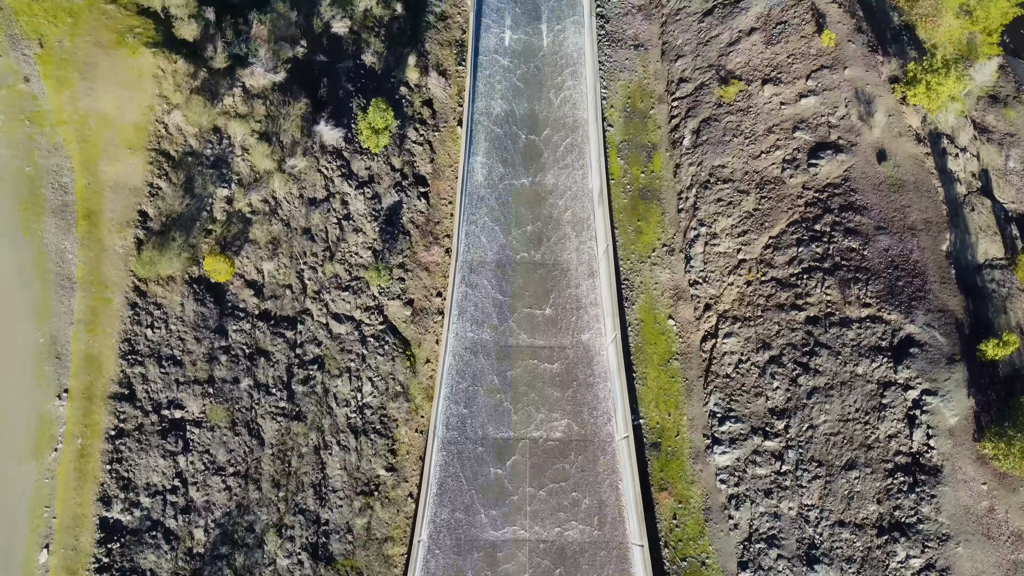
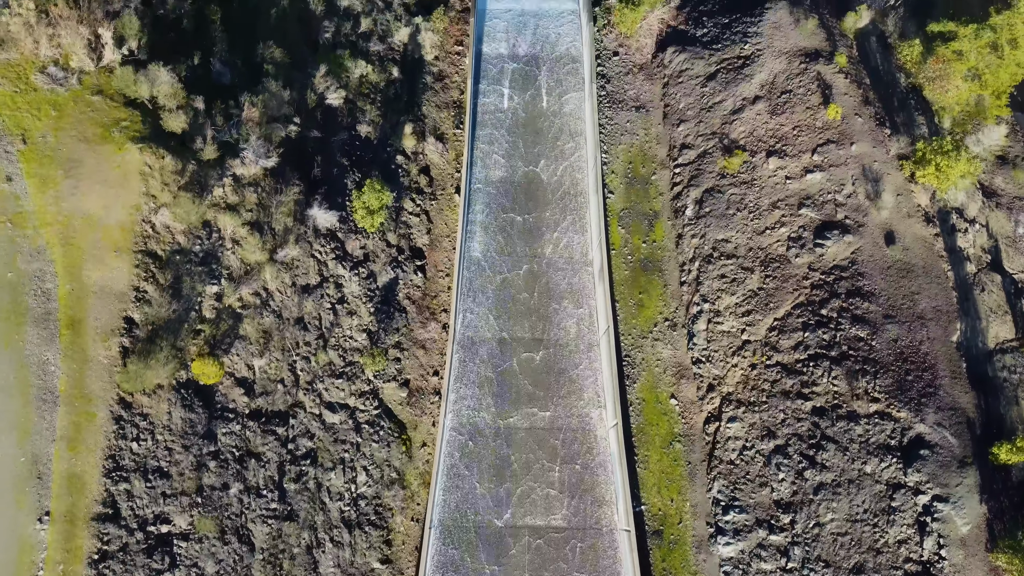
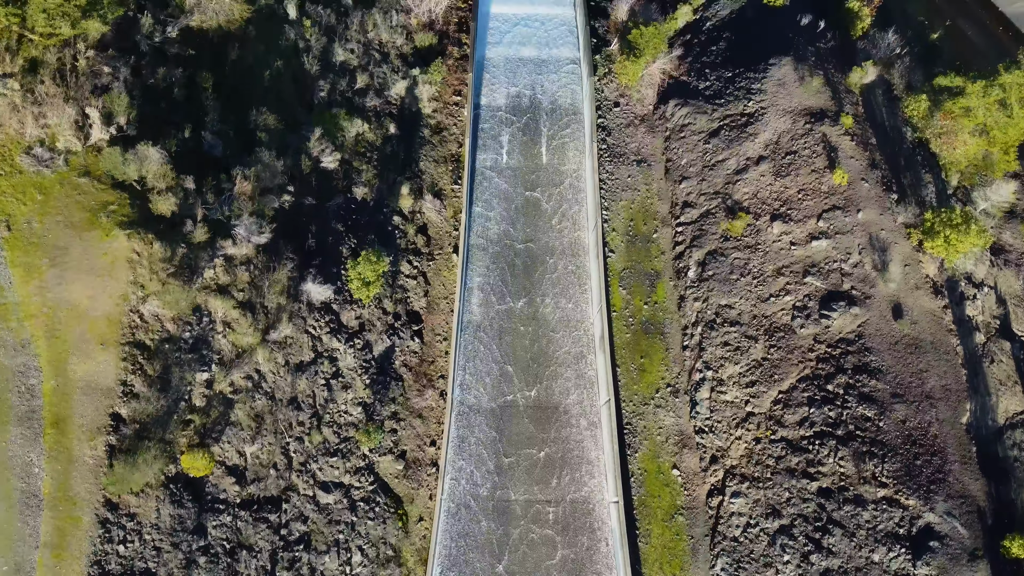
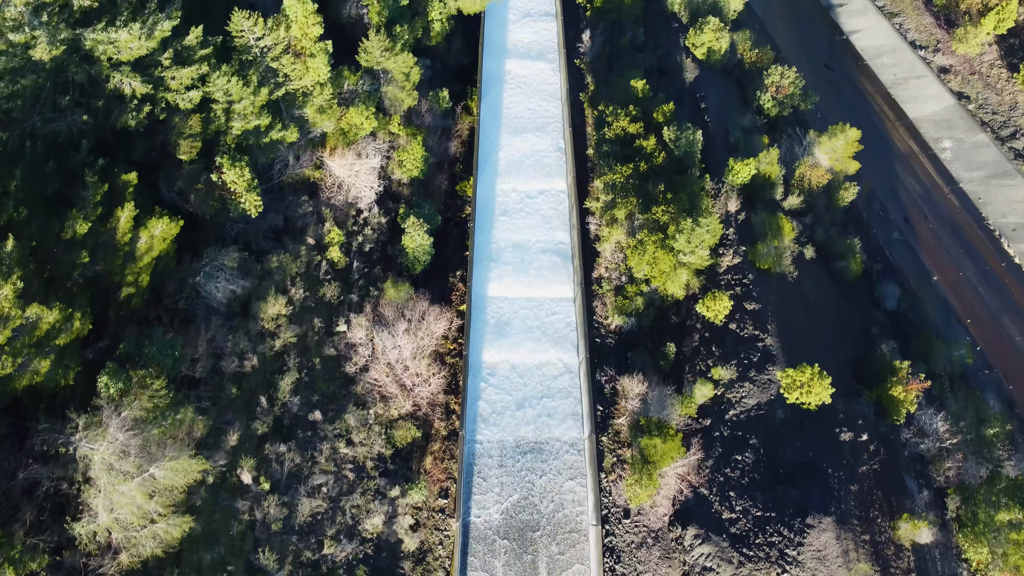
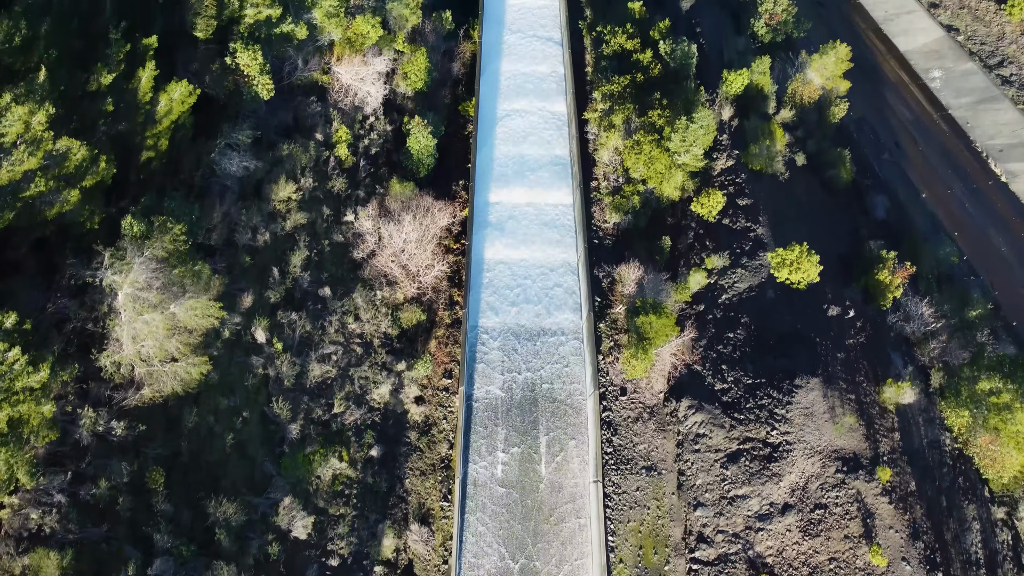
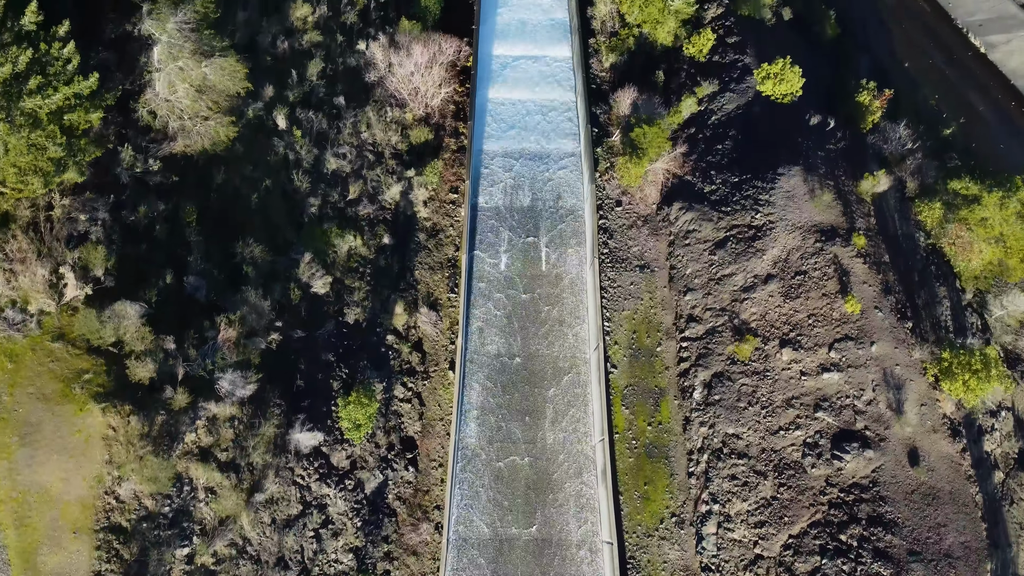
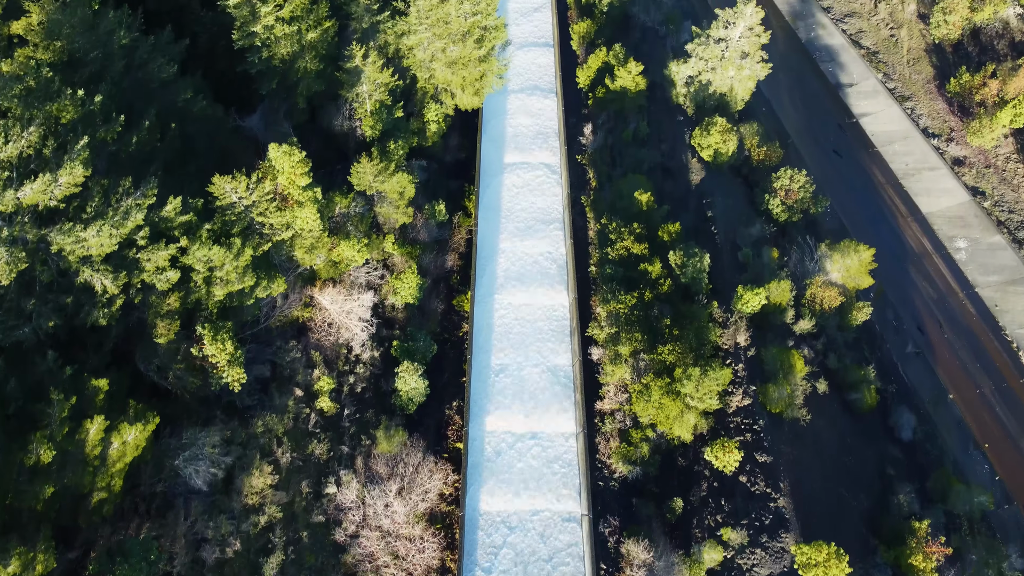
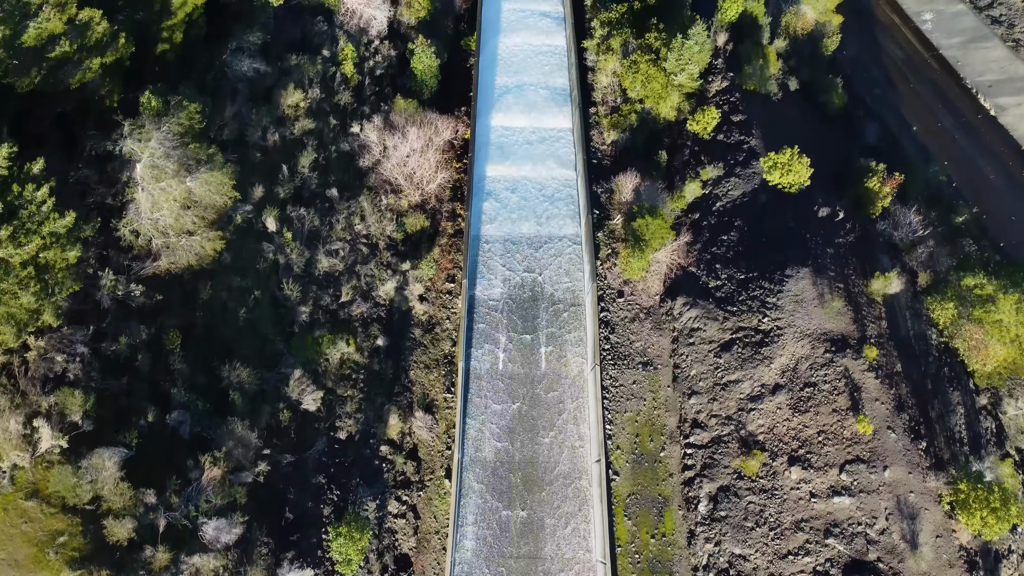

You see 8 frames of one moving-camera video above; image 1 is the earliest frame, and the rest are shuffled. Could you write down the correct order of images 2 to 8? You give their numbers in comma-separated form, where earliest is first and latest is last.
2, 3, 6, 8, 5, 4, 7
